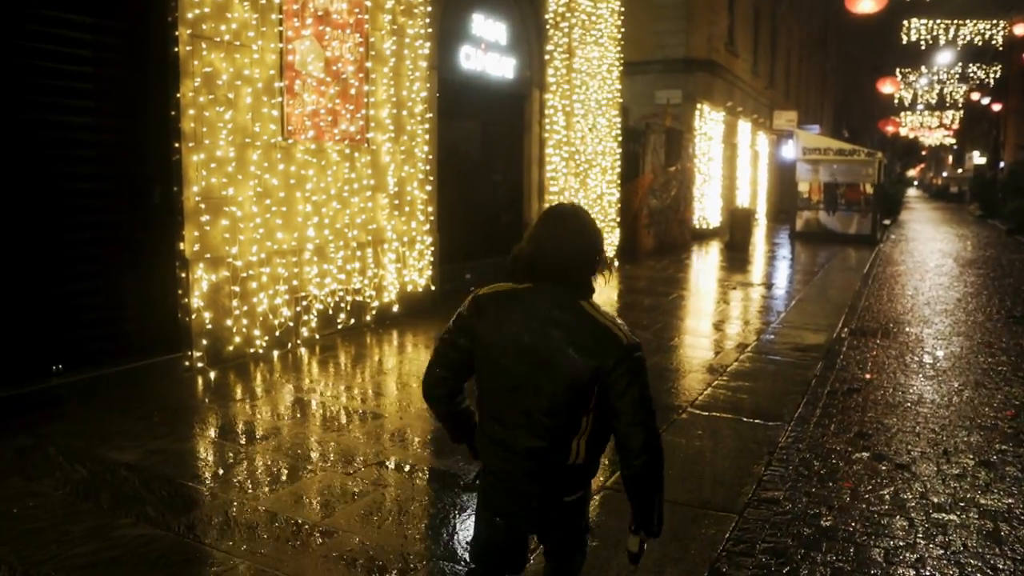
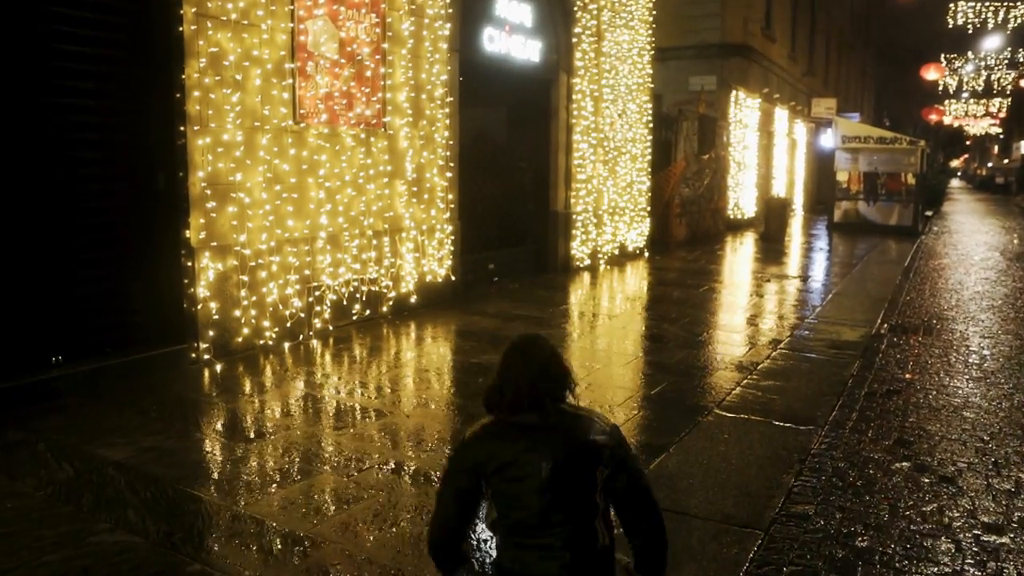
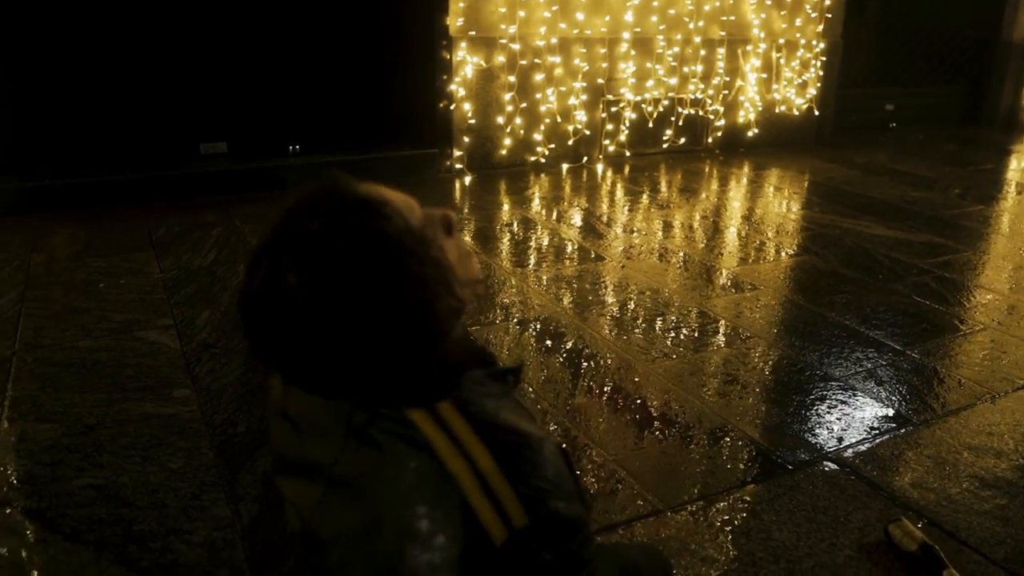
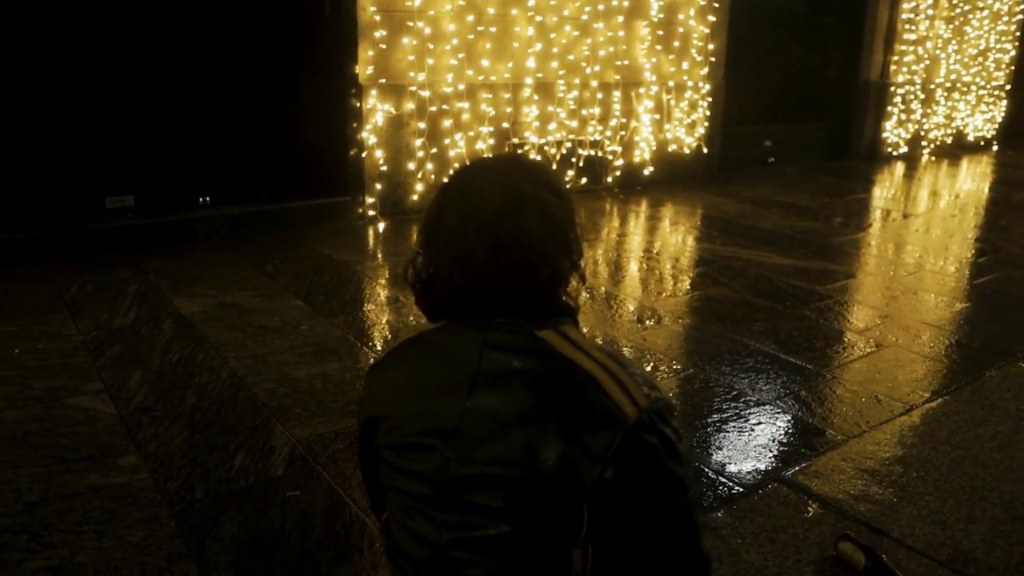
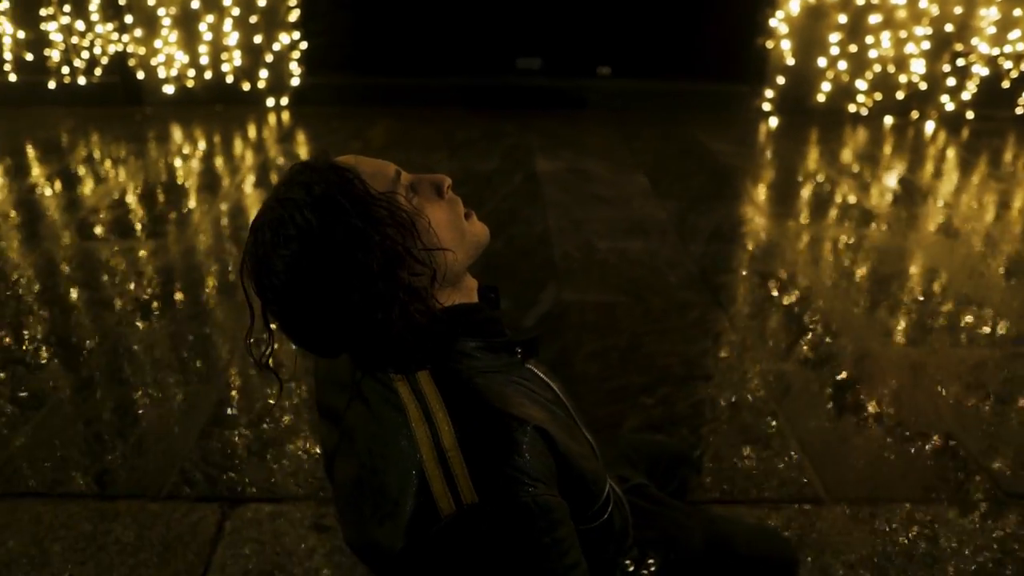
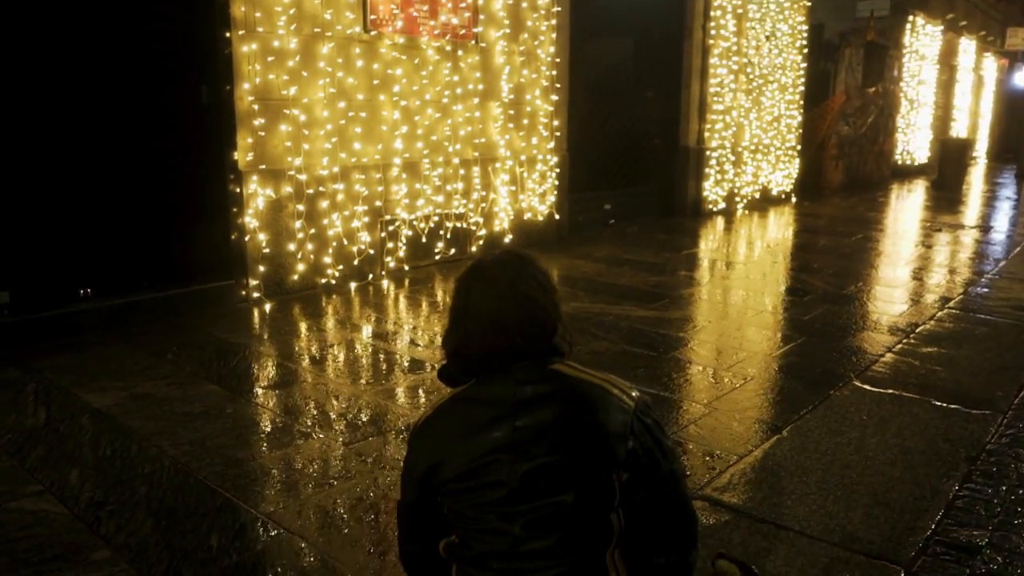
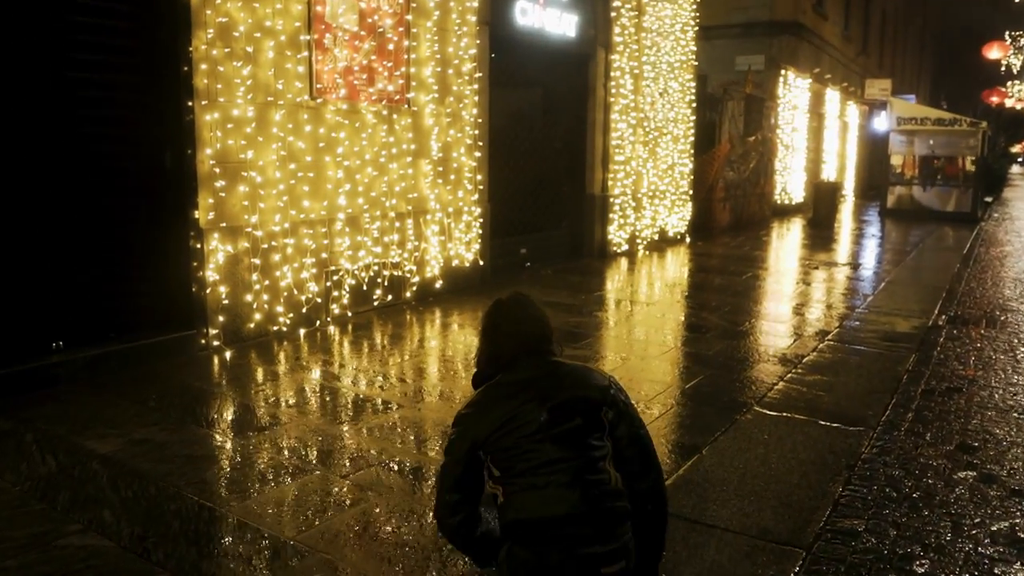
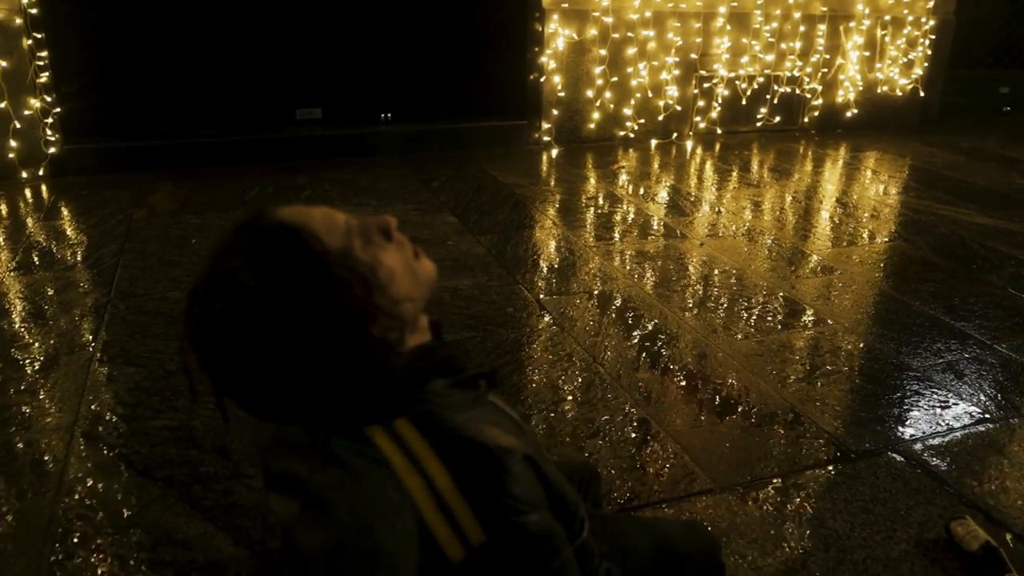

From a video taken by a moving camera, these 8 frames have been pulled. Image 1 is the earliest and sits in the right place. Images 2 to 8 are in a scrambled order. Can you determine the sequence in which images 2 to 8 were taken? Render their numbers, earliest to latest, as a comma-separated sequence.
2, 7, 6, 4, 3, 8, 5
